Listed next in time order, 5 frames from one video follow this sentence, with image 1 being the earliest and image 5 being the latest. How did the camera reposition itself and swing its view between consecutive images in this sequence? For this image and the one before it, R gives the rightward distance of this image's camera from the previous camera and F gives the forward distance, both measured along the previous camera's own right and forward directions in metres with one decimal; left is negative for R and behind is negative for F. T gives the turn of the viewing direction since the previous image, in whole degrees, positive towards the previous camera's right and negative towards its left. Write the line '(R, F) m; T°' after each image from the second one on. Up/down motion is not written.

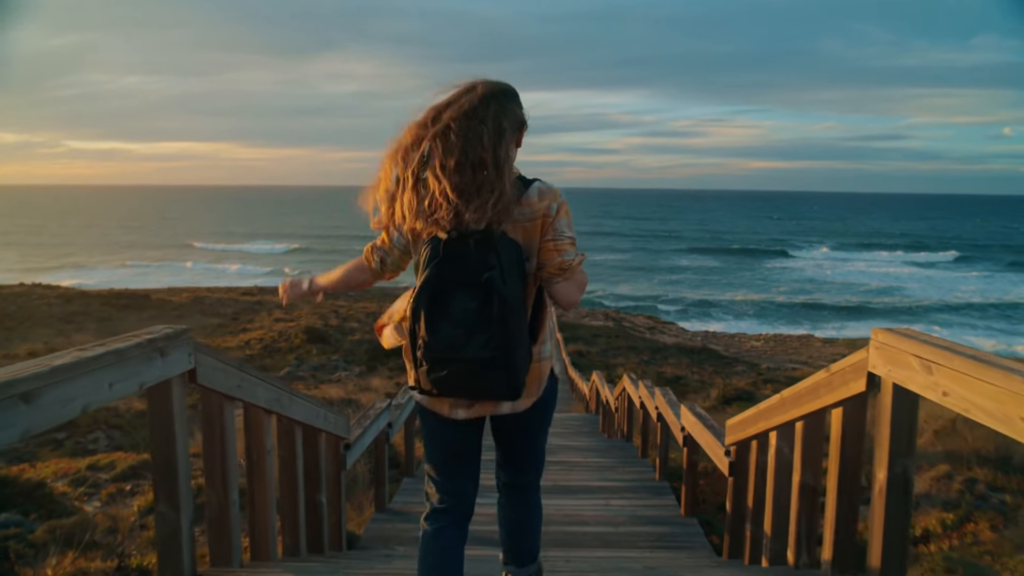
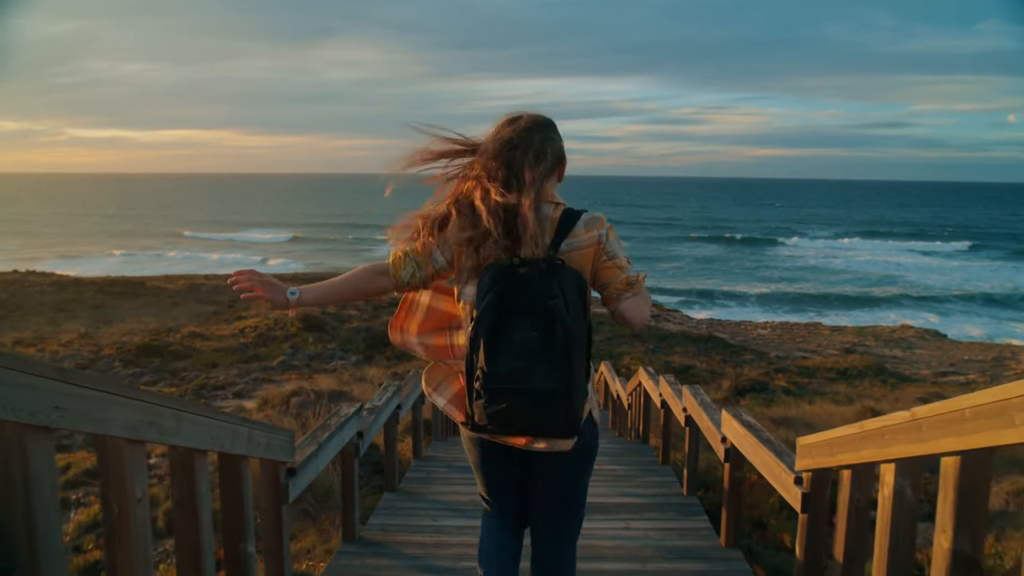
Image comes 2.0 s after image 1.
(0.0, +0.9) m; 0°
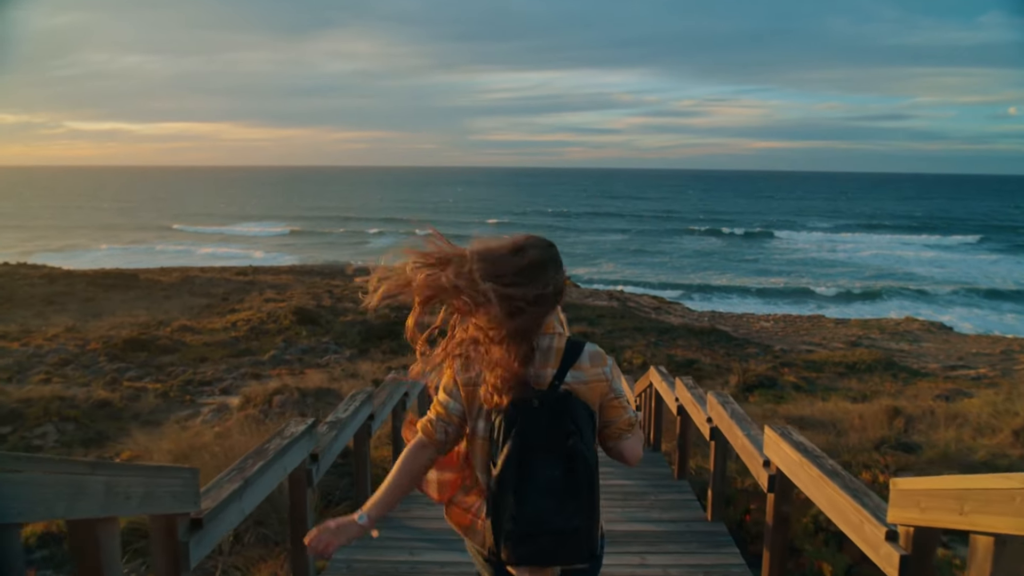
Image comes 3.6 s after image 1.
(0.0, +0.7) m; 0°
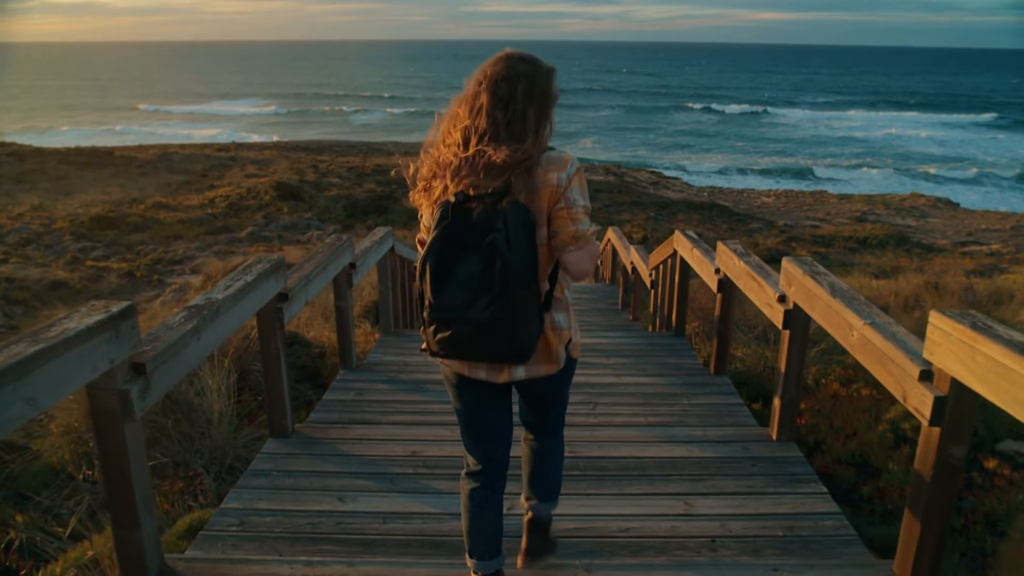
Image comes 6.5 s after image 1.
(+0.1, +1.3) m; 0°
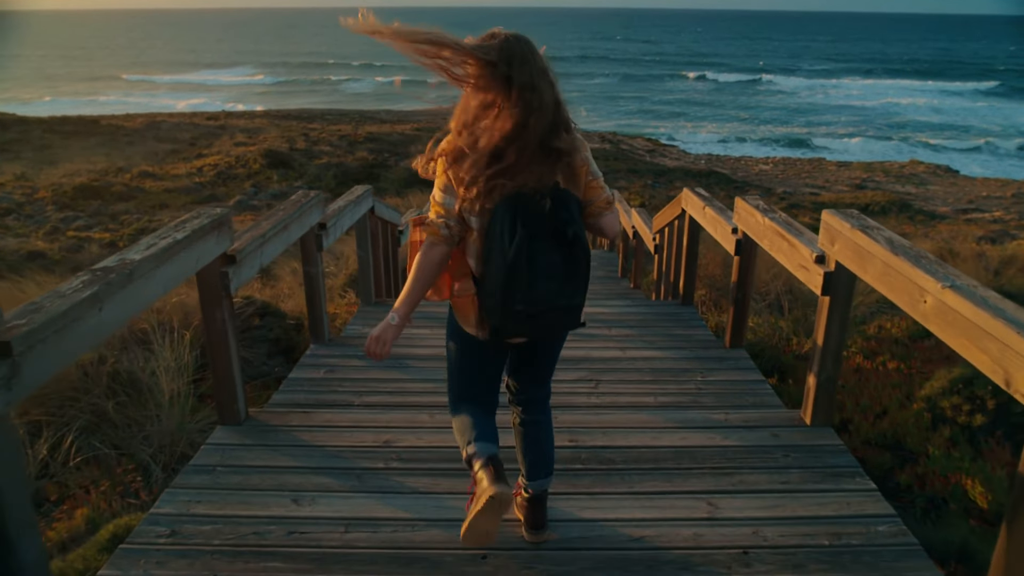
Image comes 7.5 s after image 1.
(0.0, +0.4) m; 0°
